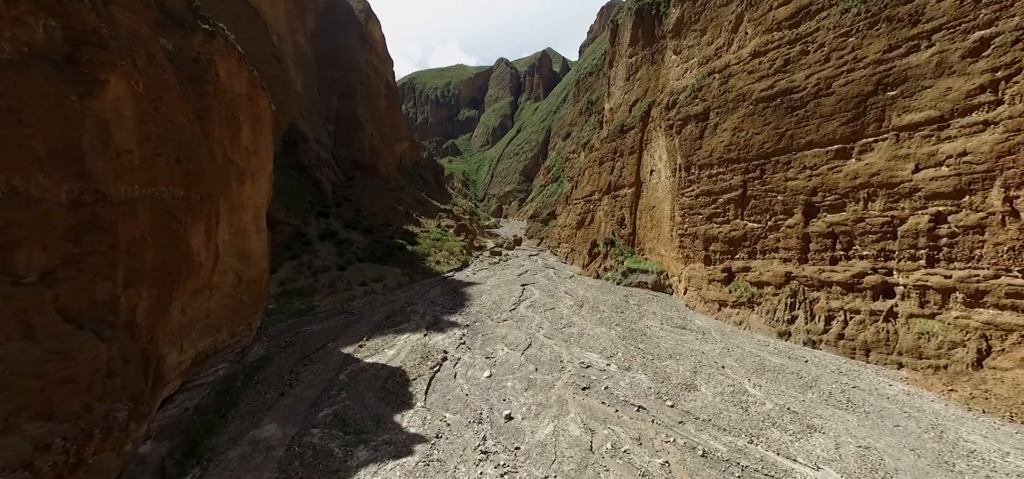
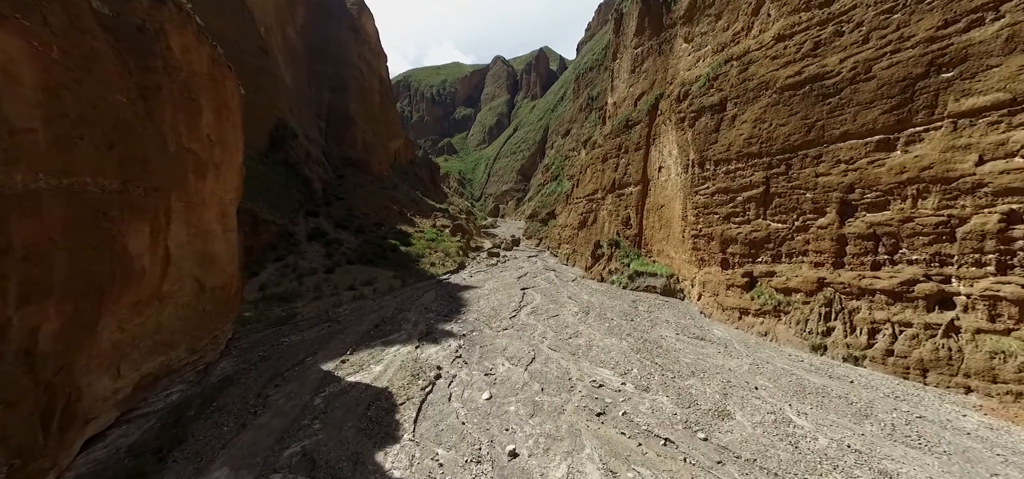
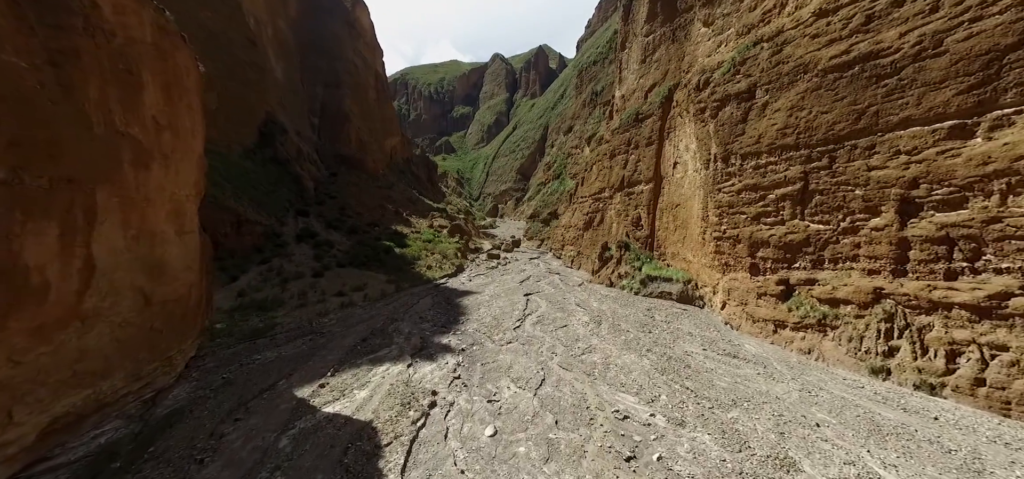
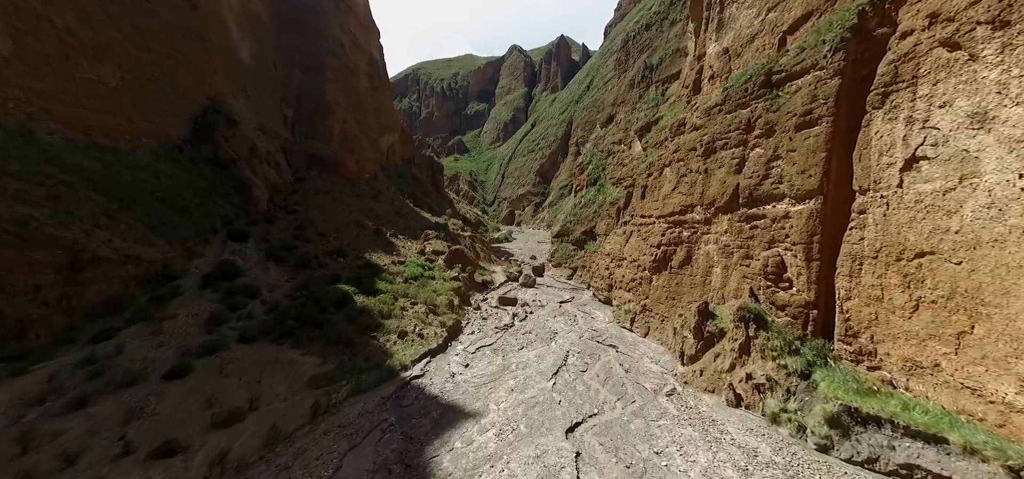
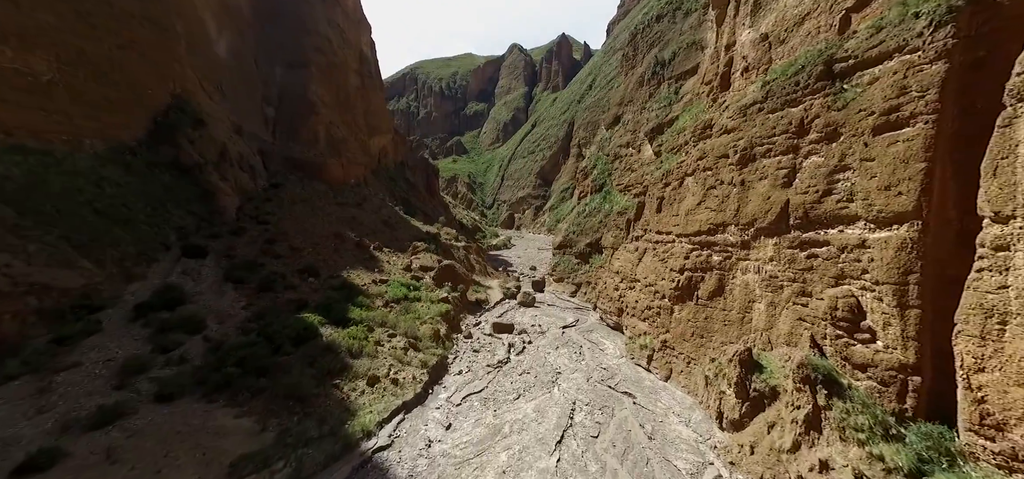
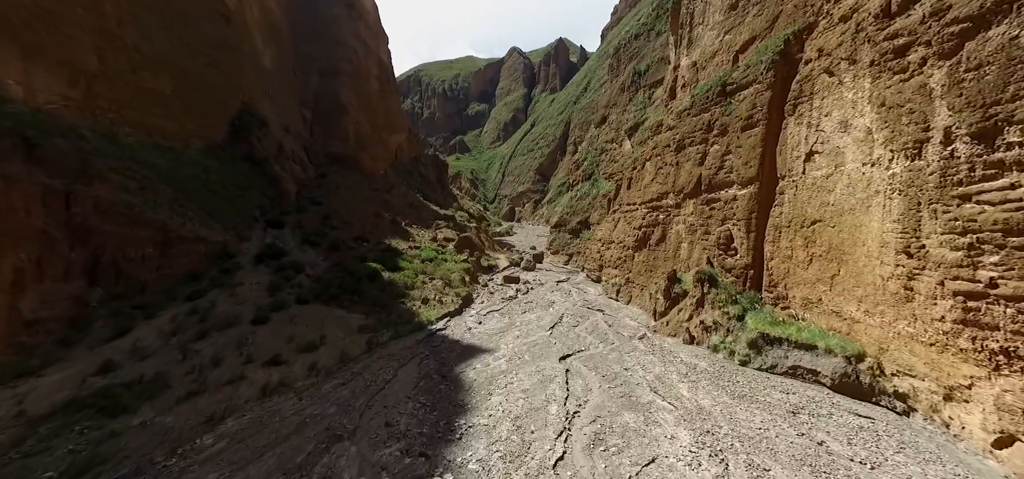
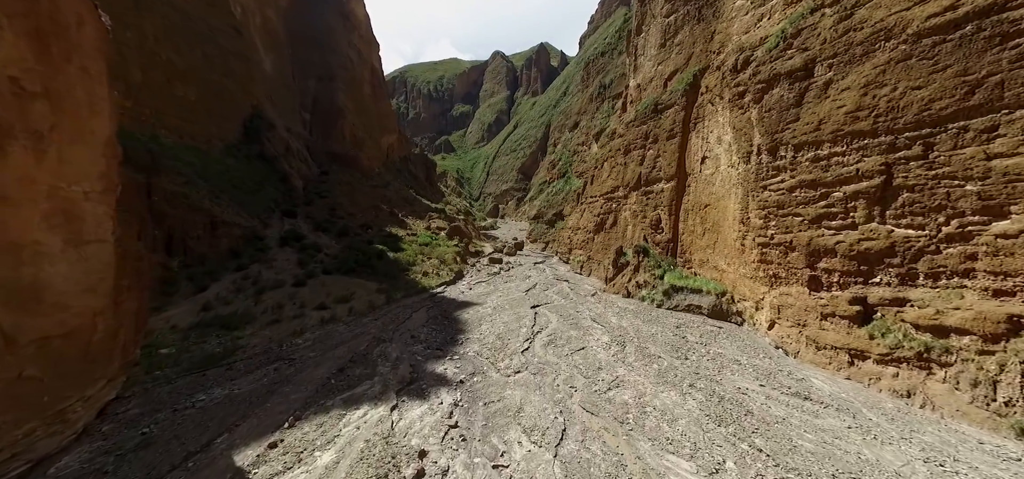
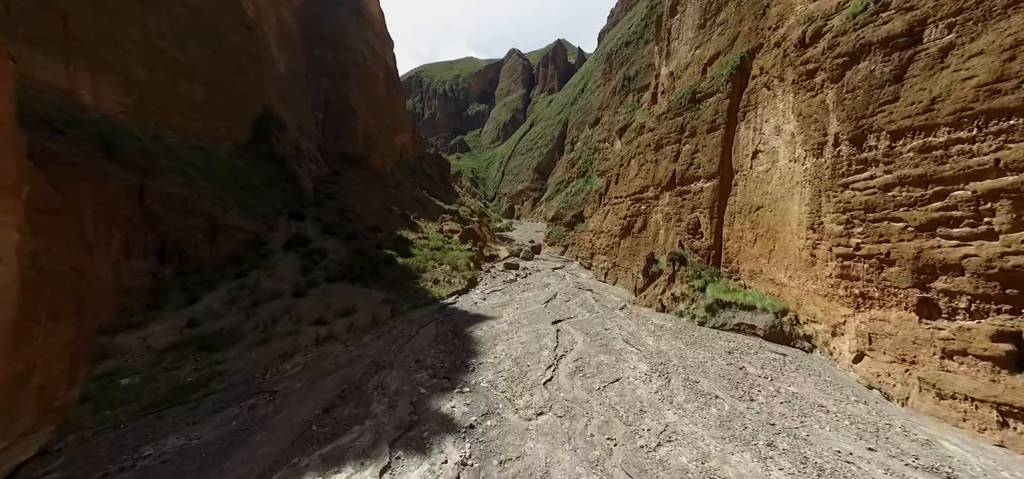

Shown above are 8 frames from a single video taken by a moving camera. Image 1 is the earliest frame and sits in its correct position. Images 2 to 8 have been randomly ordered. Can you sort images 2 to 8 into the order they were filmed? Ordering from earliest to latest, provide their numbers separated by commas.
2, 3, 7, 8, 6, 4, 5
